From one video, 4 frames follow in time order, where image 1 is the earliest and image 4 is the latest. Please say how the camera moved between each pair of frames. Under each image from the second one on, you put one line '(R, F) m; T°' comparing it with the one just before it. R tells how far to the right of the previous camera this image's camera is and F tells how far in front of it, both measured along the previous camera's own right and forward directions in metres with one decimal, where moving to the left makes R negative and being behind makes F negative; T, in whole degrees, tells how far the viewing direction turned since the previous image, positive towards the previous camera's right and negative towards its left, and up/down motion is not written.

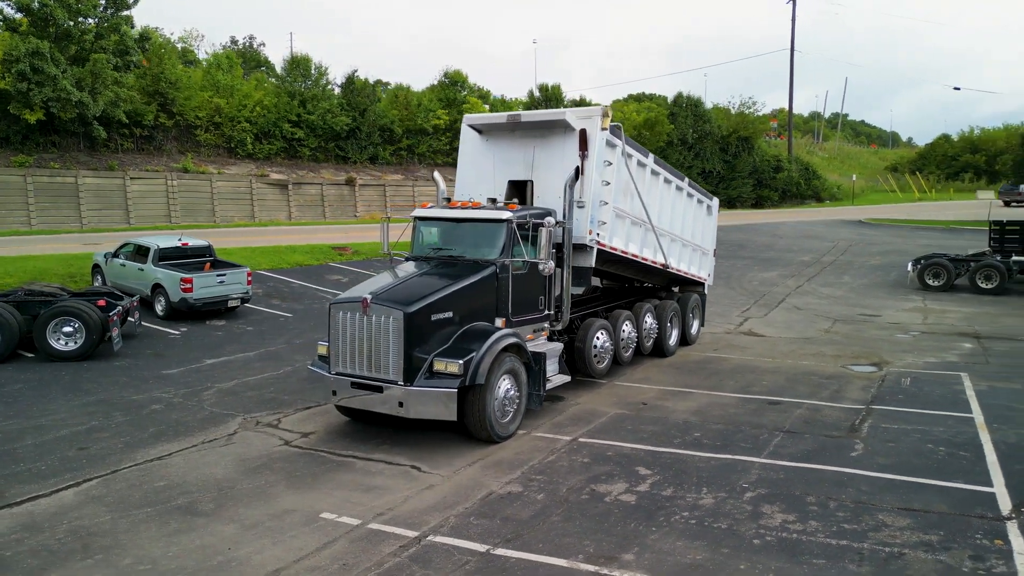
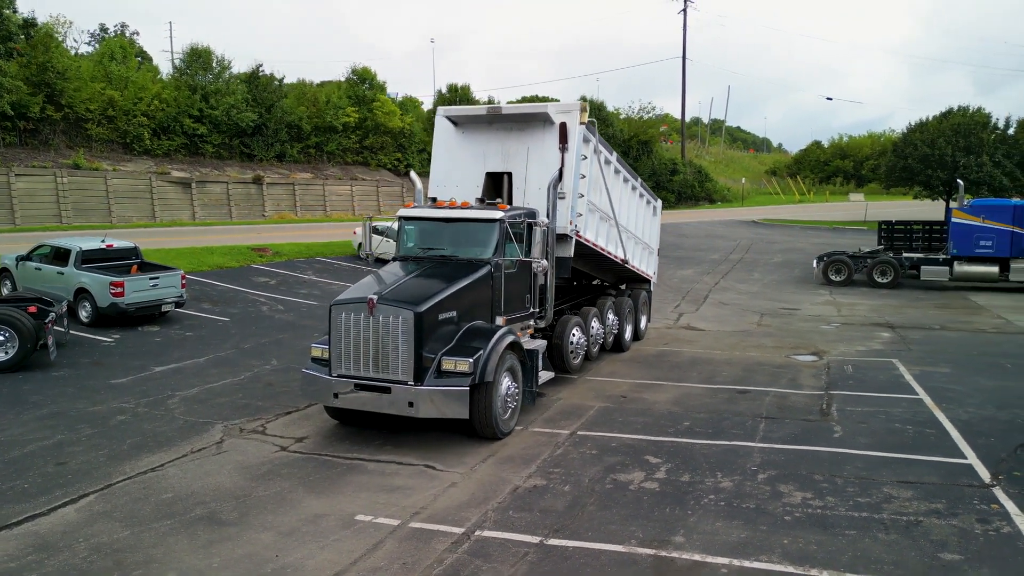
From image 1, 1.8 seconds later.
(-1.2, -0.1) m; +8°
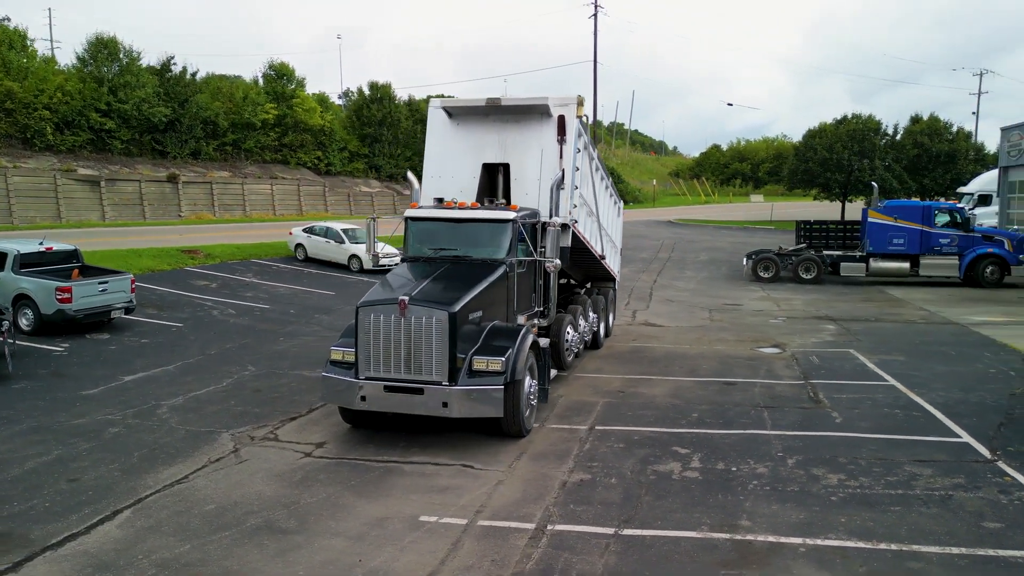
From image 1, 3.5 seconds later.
(-1.3, 0.0) m; +7°
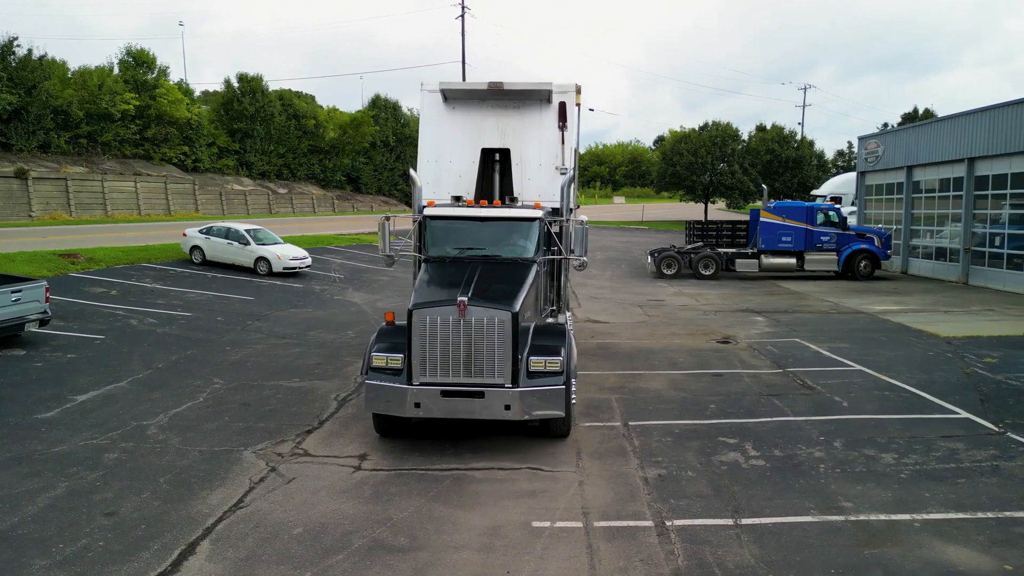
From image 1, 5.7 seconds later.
(-2.1, +0.3) m; +11°
